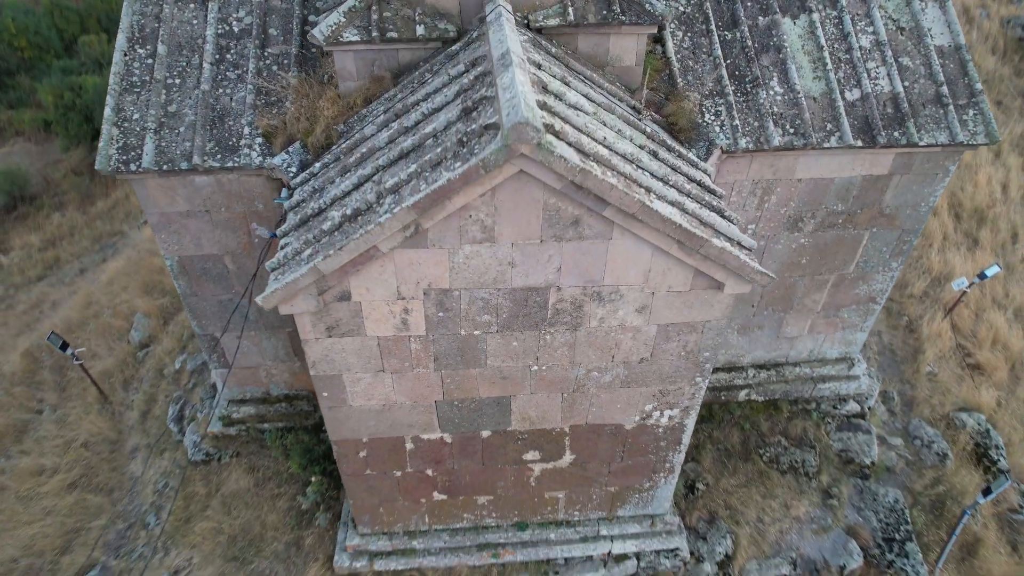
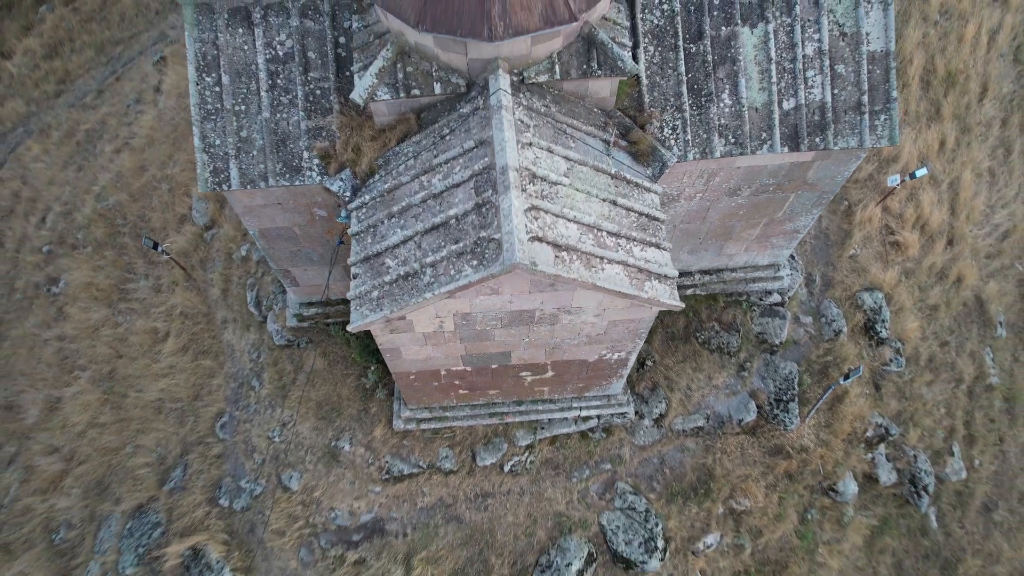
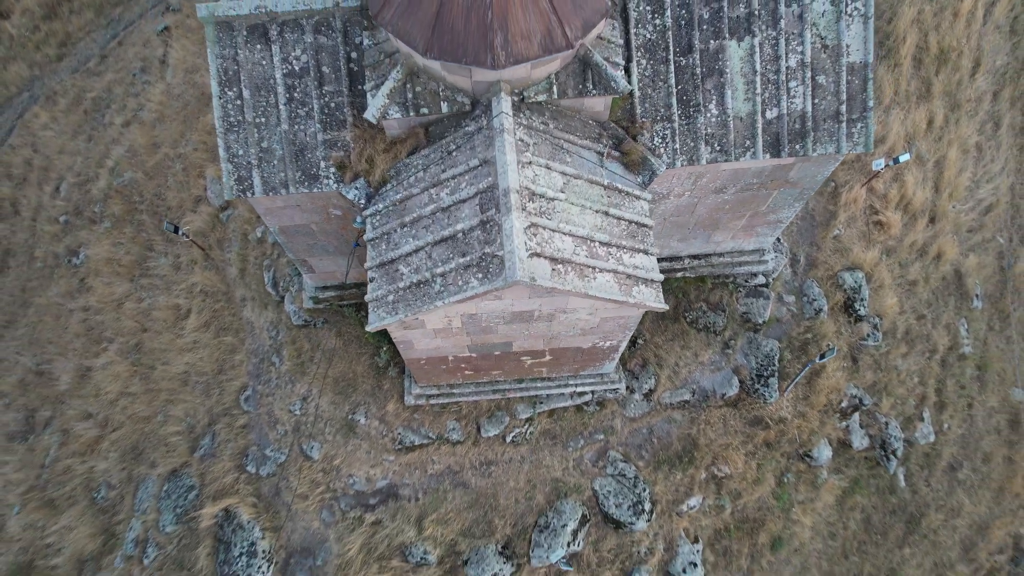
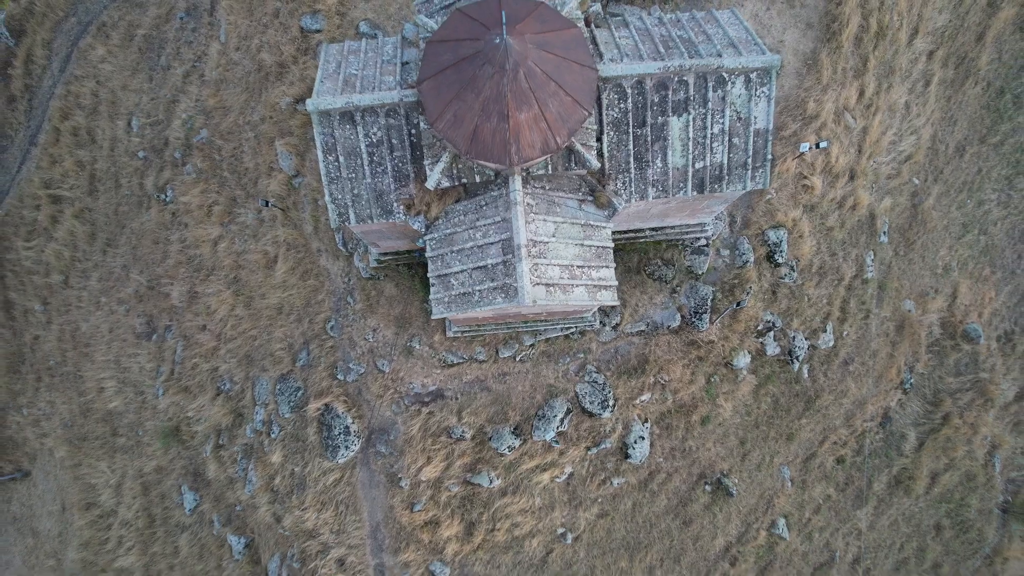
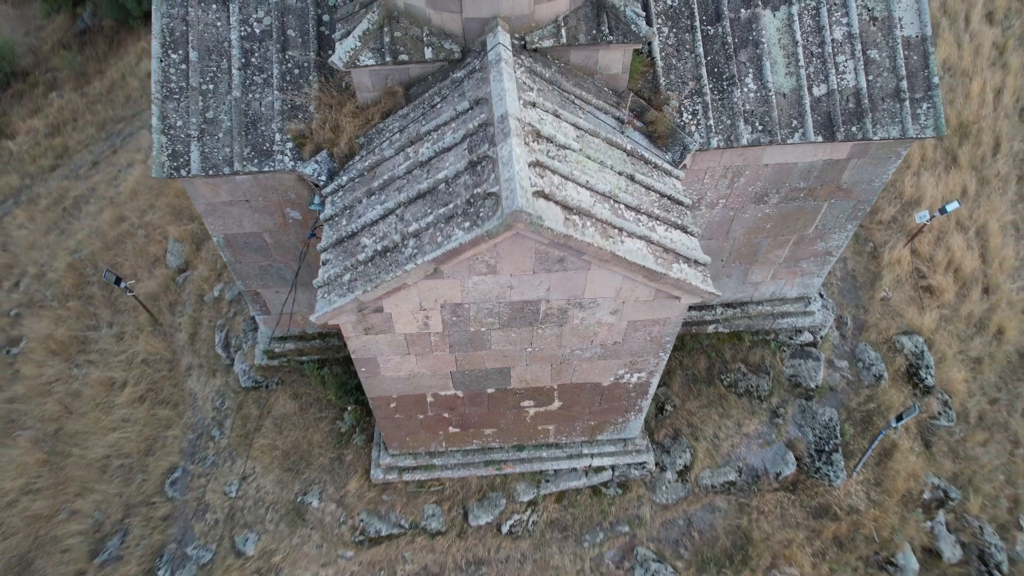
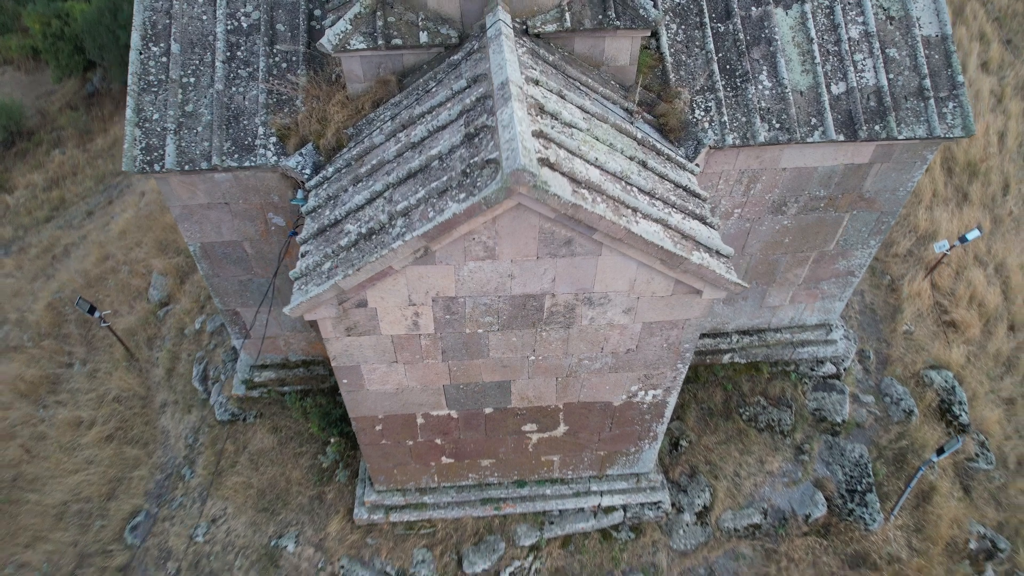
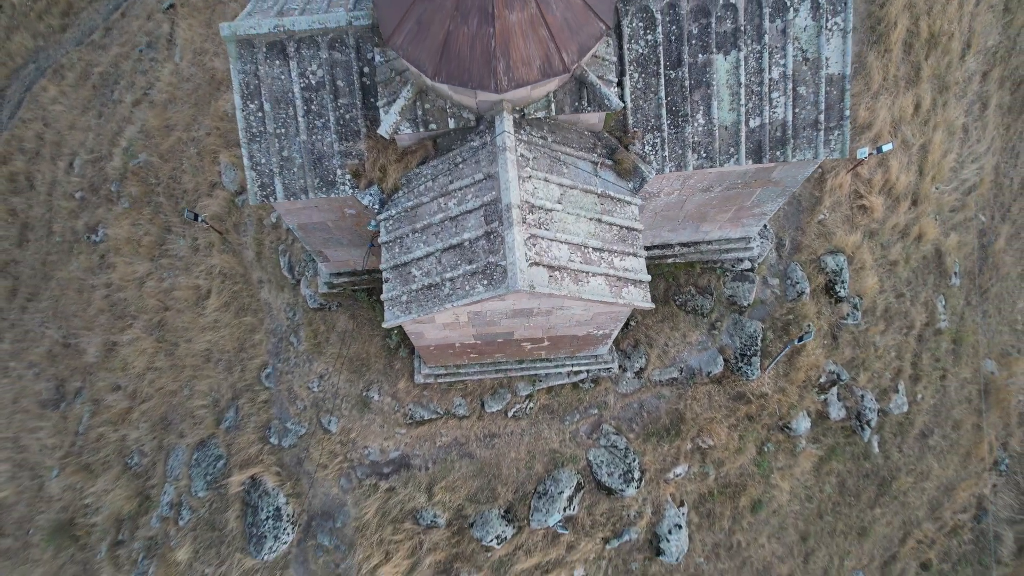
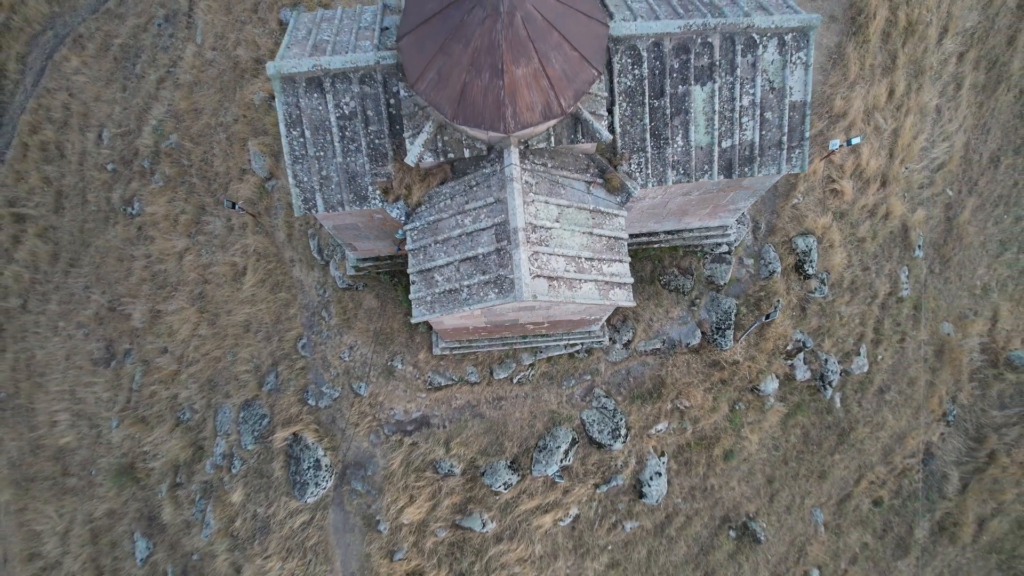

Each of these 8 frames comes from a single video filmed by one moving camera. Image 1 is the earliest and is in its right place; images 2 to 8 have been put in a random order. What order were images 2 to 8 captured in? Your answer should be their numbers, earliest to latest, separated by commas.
6, 5, 2, 3, 7, 8, 4
